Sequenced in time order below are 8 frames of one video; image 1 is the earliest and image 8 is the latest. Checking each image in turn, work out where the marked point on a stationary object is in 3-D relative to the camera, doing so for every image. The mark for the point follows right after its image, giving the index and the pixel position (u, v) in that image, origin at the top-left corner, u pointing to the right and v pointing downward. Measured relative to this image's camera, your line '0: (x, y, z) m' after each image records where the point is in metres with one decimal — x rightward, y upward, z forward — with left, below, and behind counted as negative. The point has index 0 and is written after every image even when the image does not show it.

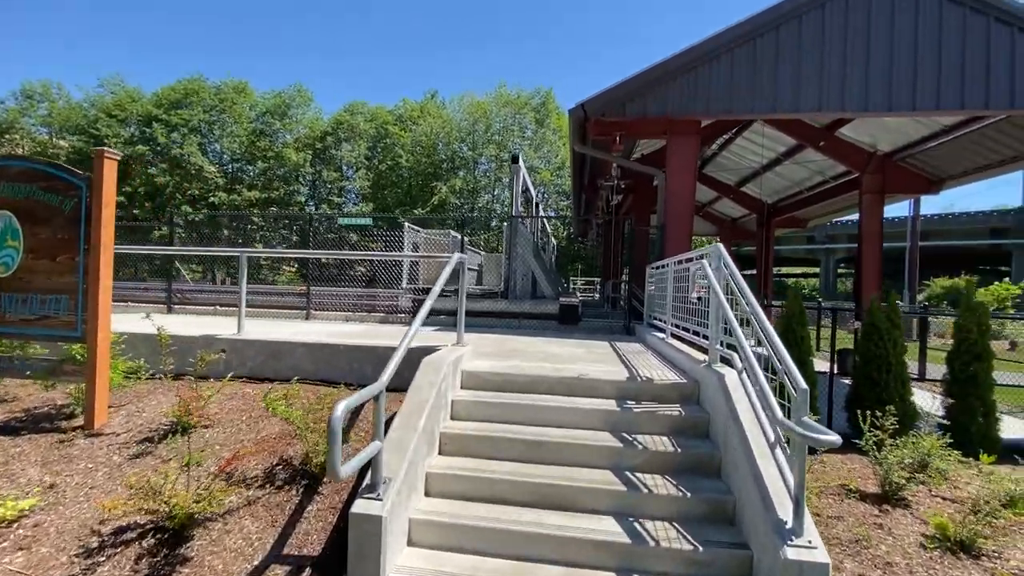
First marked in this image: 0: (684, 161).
0: (+3.2, +2.4, +8.9) m
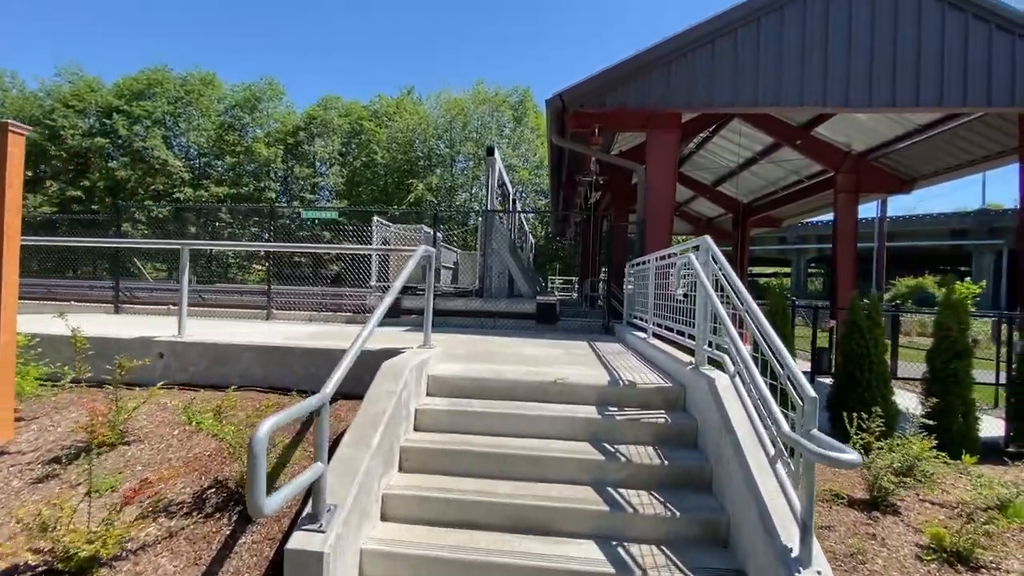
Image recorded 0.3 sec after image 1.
0: (+2.8, +2.4, +8.7) m
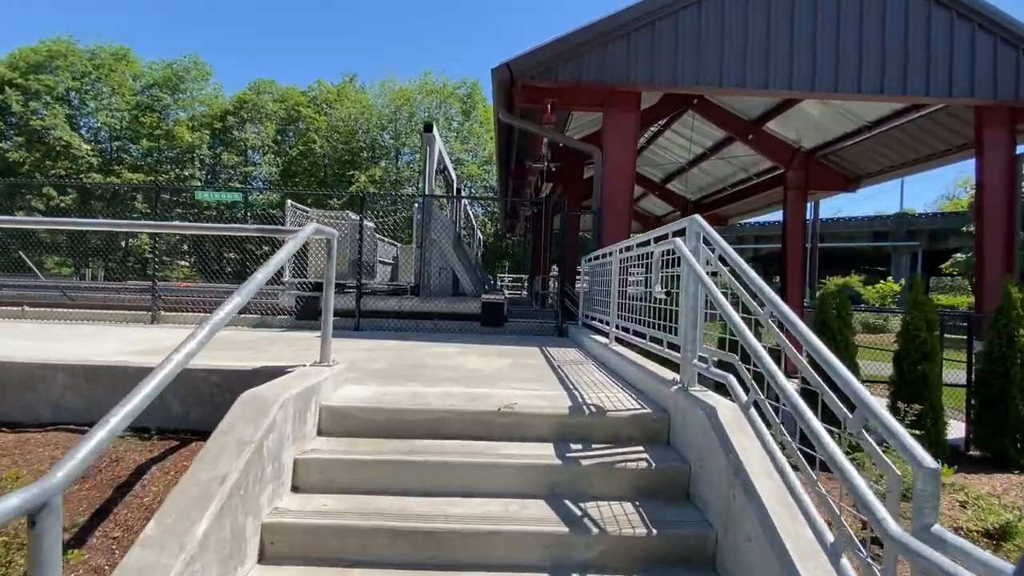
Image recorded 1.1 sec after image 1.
0: (+1.8, +2.4, +7.8) m
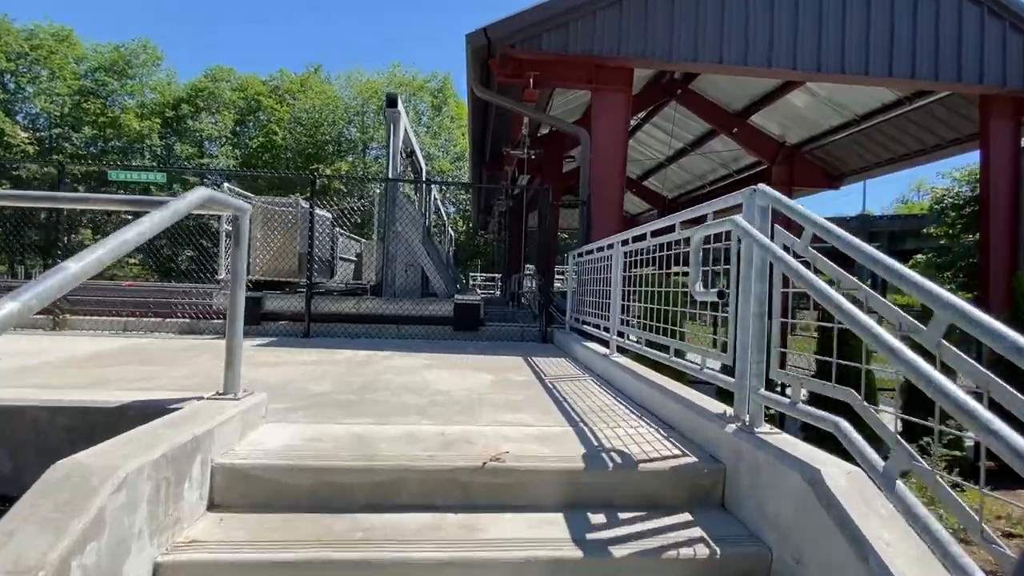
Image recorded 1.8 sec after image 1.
0: (+1.5, +2.5, +7.0) m
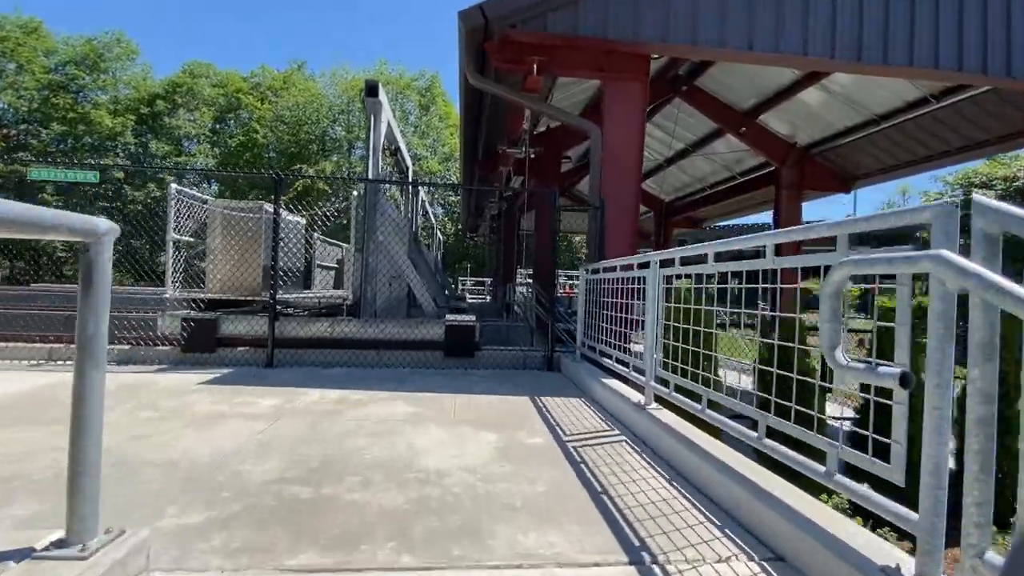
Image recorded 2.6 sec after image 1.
0: (+1.5, +2.2, +6.1) m
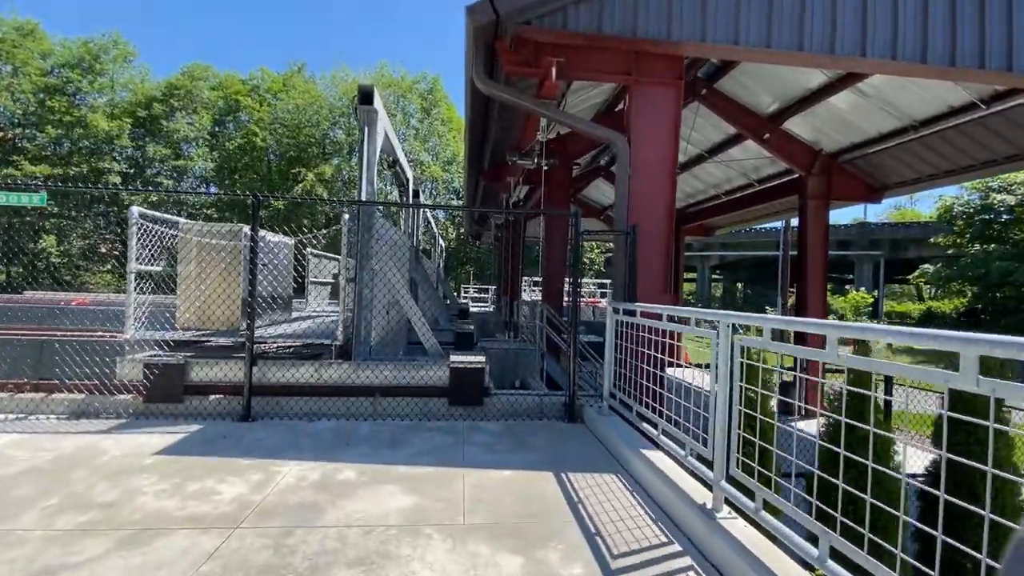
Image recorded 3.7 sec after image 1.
0: (+1.7, +1.8, +5.3) m
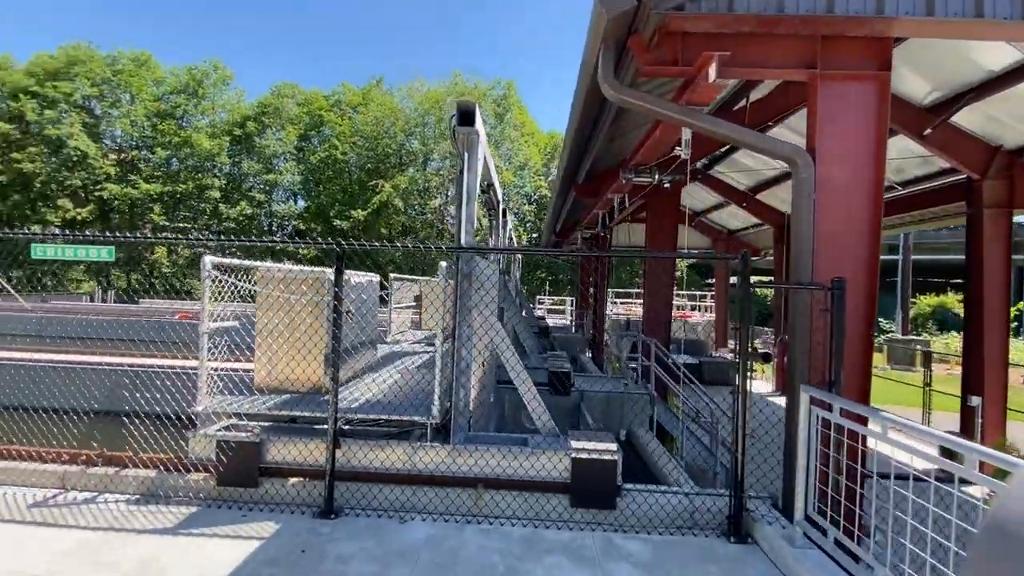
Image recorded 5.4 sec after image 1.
0: (+2.8, +1.3, +3.9) m
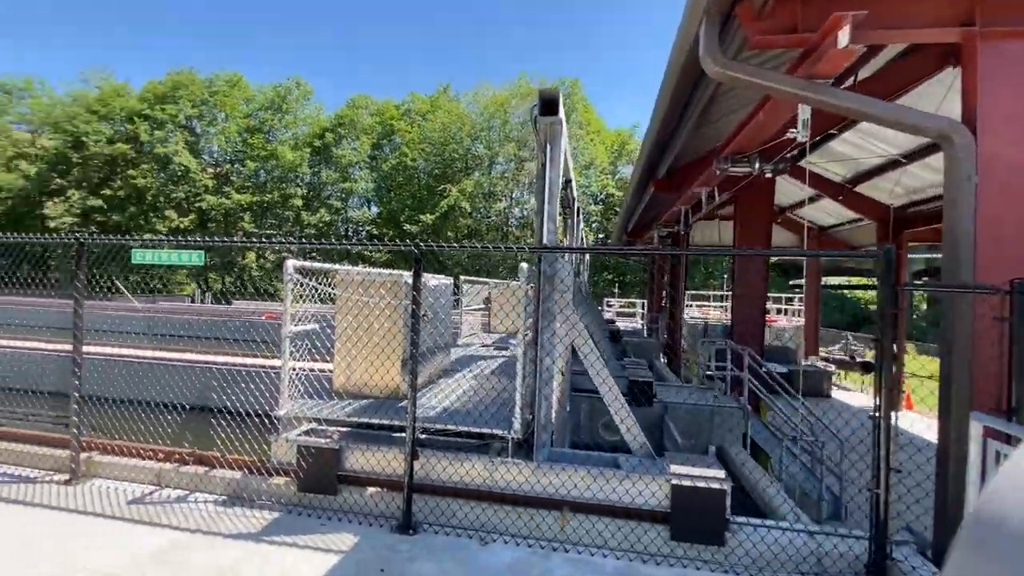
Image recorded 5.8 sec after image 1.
0: (+3.5, +1.3, +3.1) m
